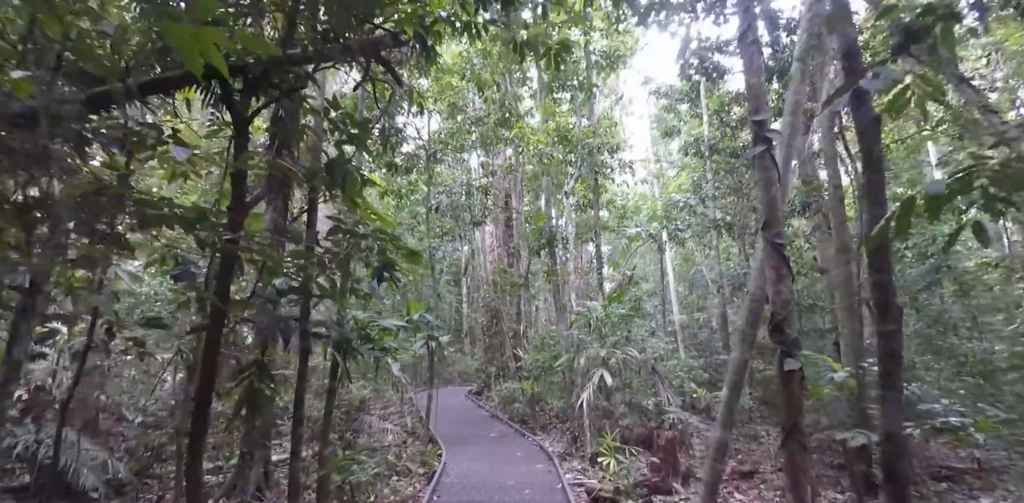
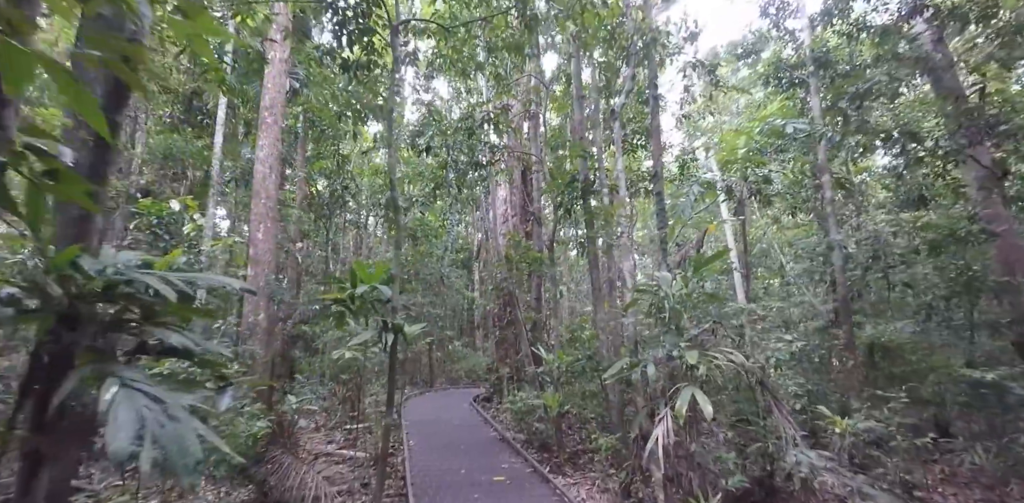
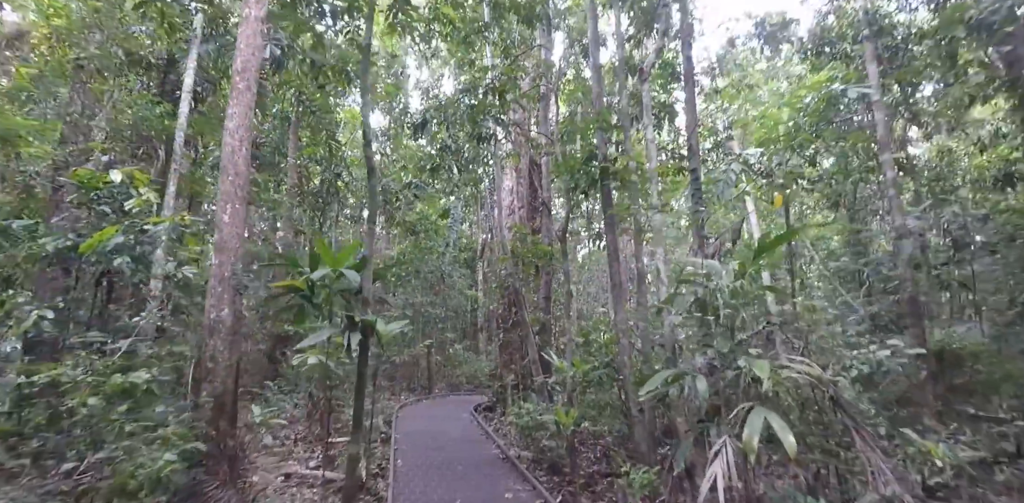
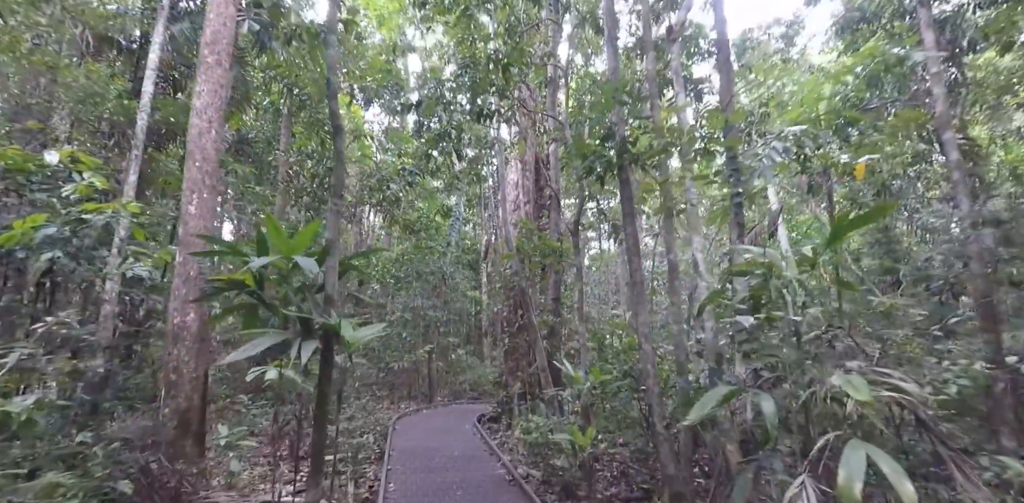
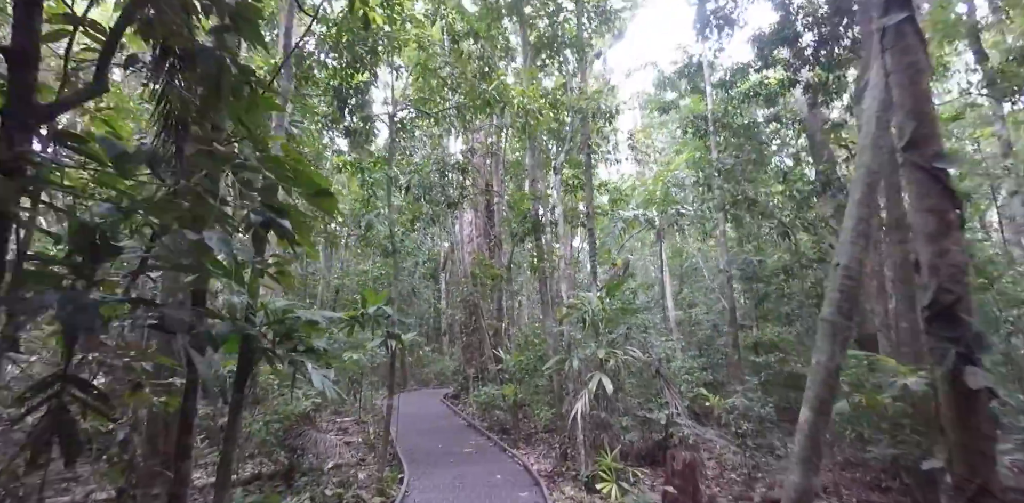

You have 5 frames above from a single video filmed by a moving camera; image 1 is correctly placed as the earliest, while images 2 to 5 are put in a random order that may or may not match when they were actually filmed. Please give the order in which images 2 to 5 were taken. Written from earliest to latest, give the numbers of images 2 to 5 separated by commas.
5, 2, 3, 4
